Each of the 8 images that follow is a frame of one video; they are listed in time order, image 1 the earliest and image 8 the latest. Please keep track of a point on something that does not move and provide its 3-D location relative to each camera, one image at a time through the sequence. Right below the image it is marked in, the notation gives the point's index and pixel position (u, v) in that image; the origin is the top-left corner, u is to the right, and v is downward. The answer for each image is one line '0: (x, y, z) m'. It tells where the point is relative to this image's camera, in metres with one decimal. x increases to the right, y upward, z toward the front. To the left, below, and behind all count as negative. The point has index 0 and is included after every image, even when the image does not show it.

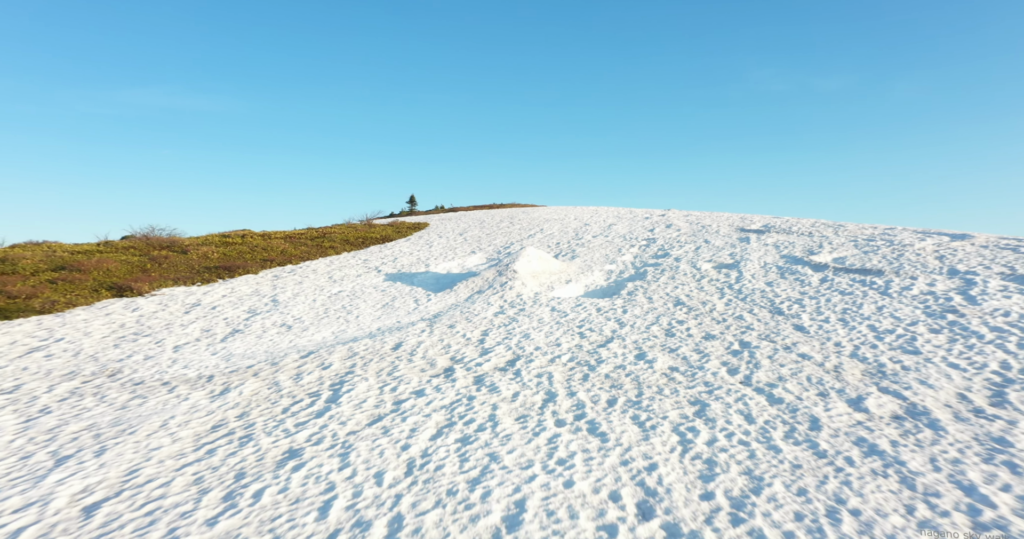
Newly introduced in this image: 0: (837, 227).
0: (+10.9, +1.5, +16.8) m
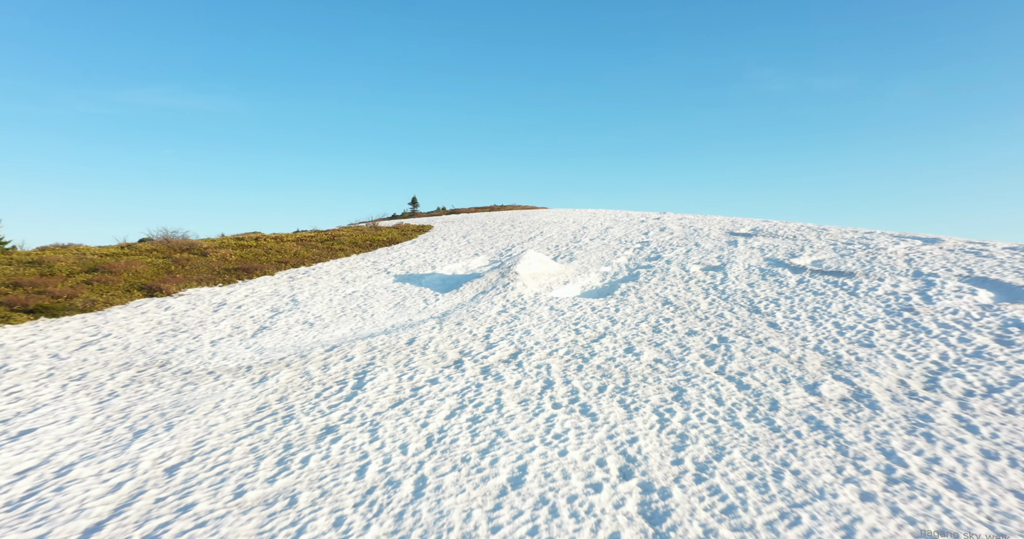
0: (+11.0, +1.5, +17.8) m
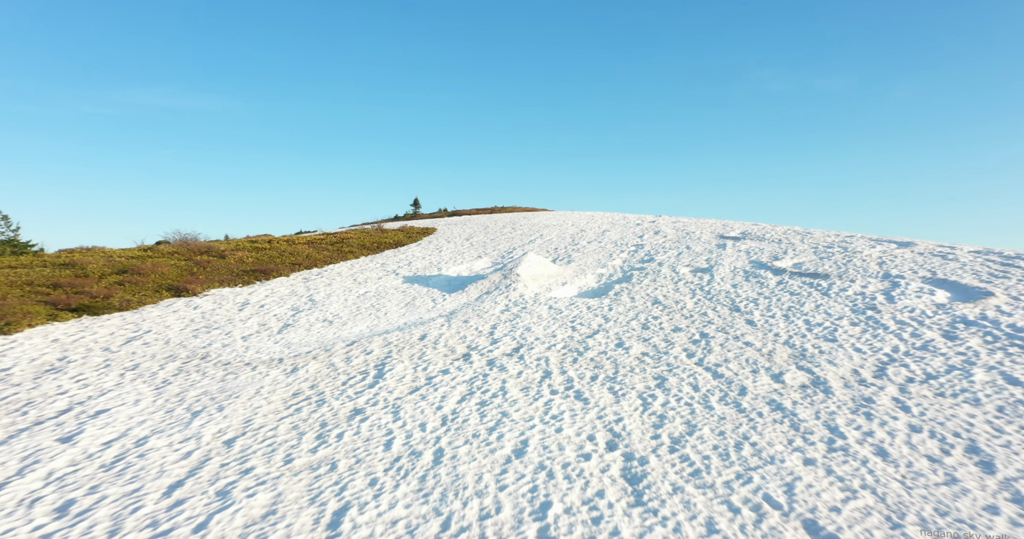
0: (+11.1, +1.4, +18.9) m
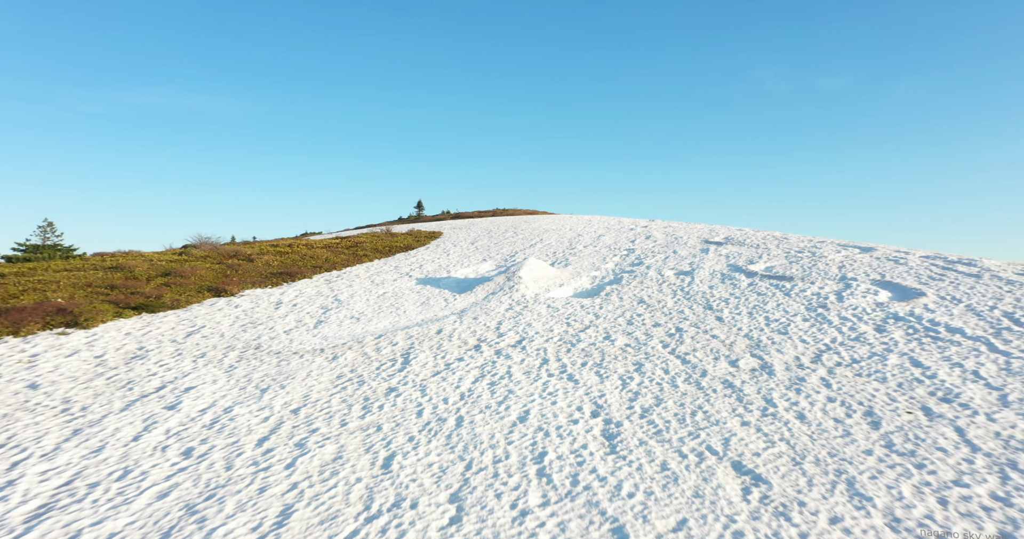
0: (+11.2, +1.3, +20.8) m
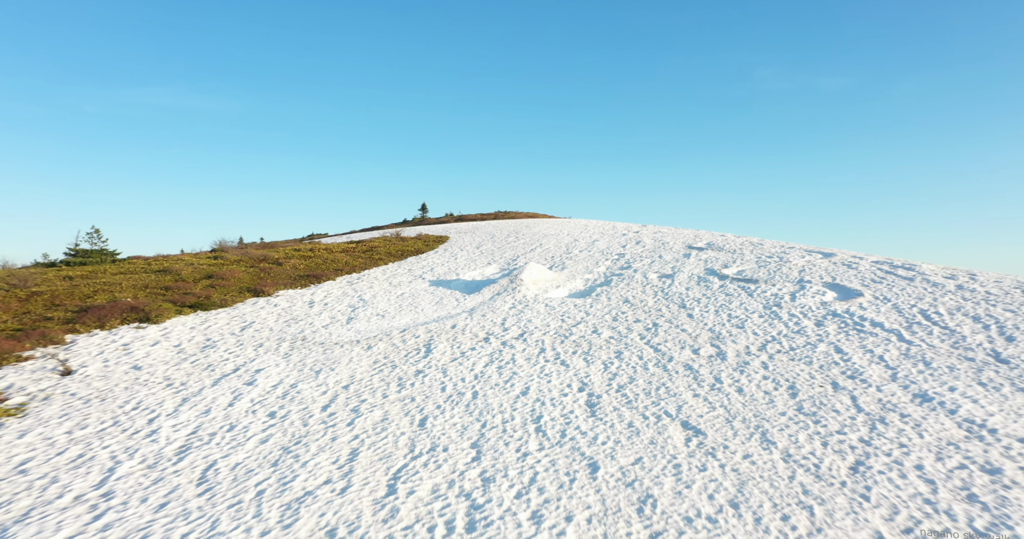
0: (+11.3, +1.2, +23.1) m
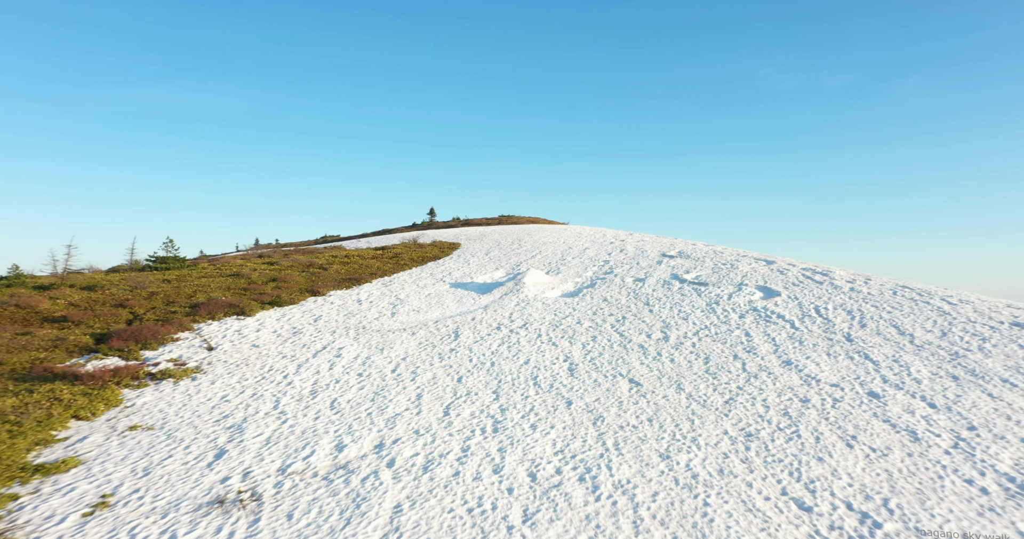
0: (+11.5, +0.9, +28.1) m
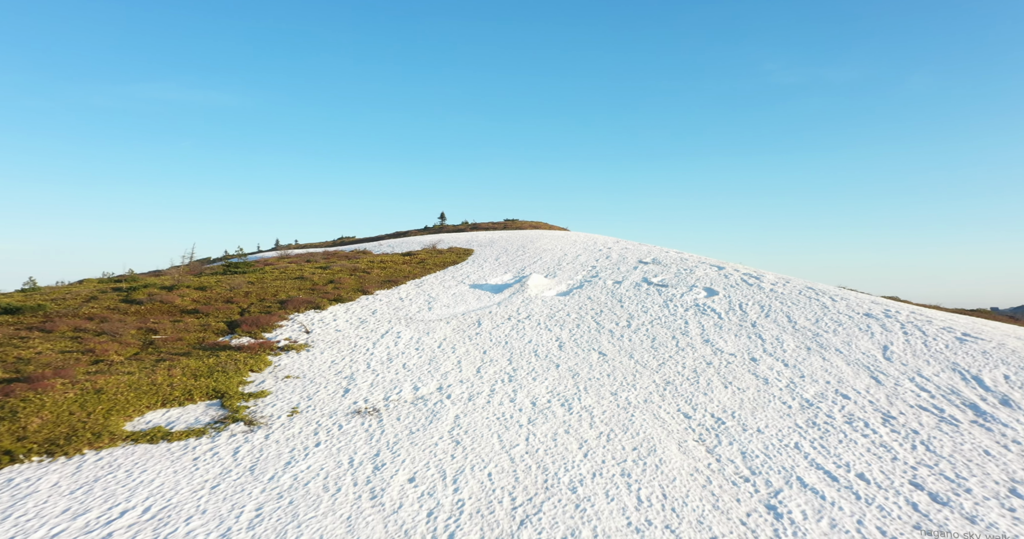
0: (+11.9, +0.7, +34.8) m
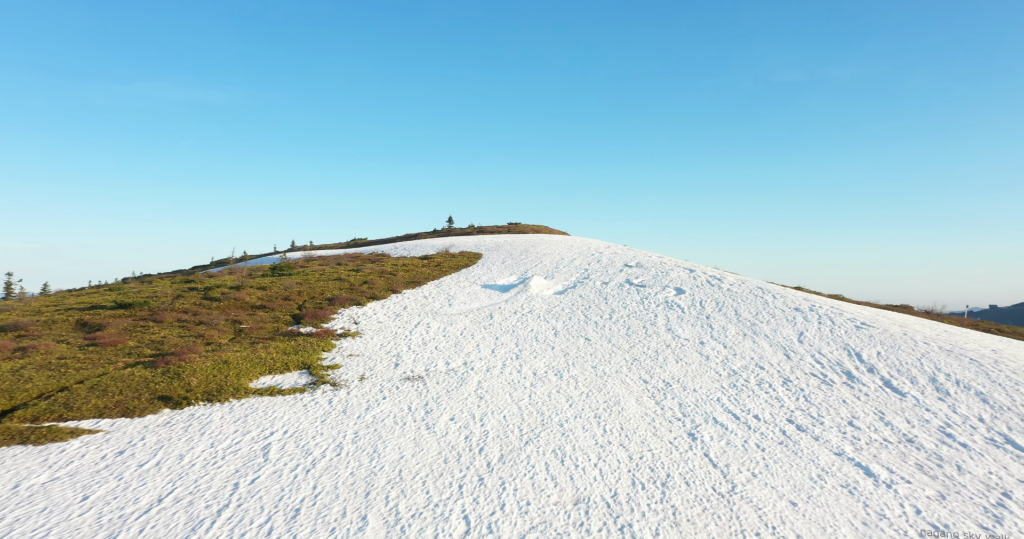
0: (+12.3, +0.5, +40.7) m
